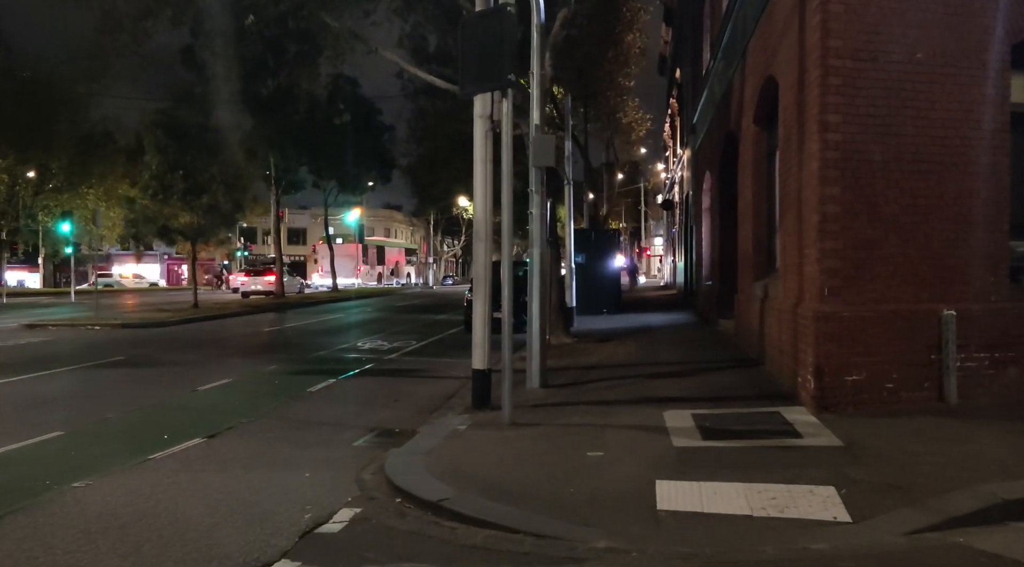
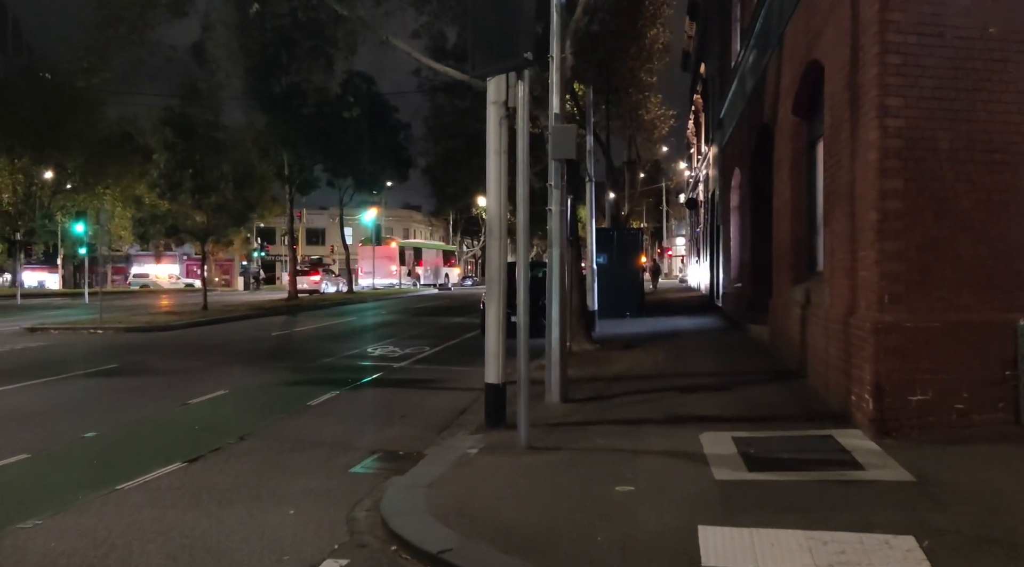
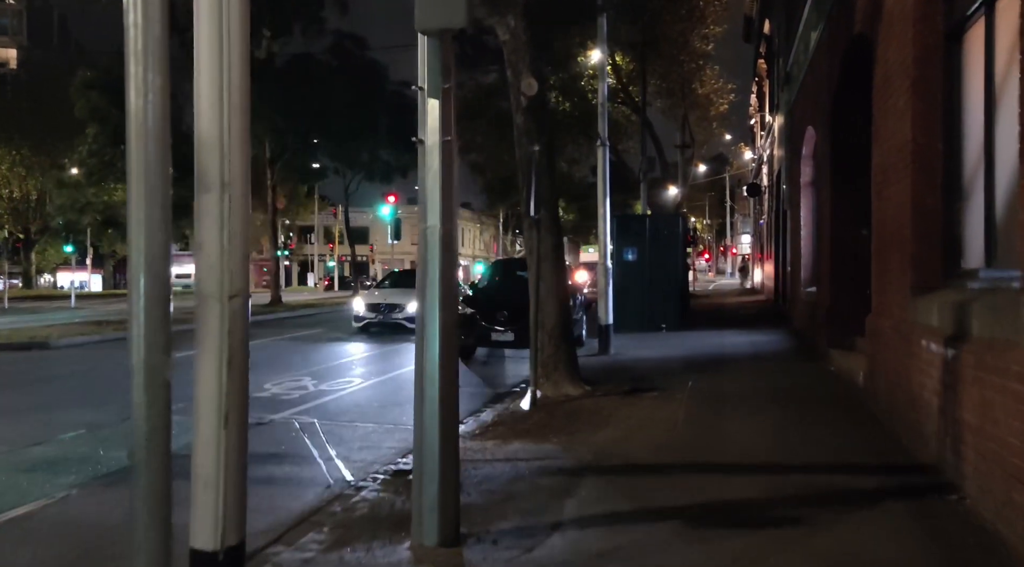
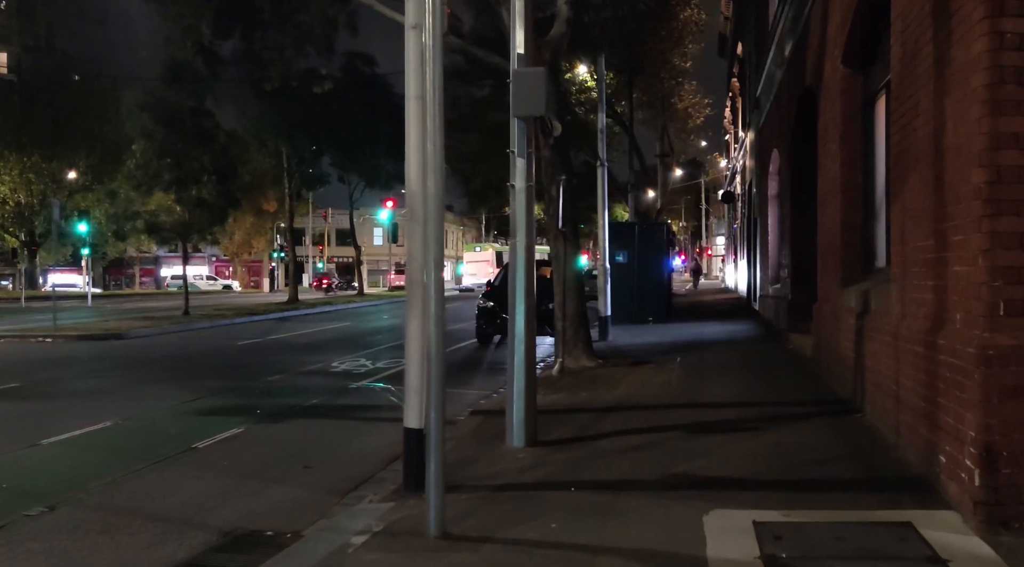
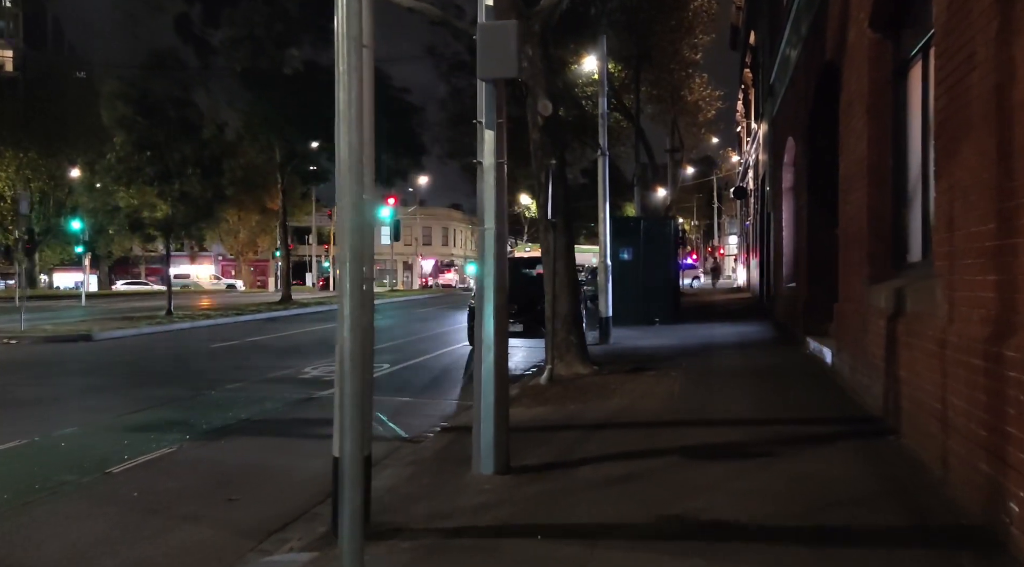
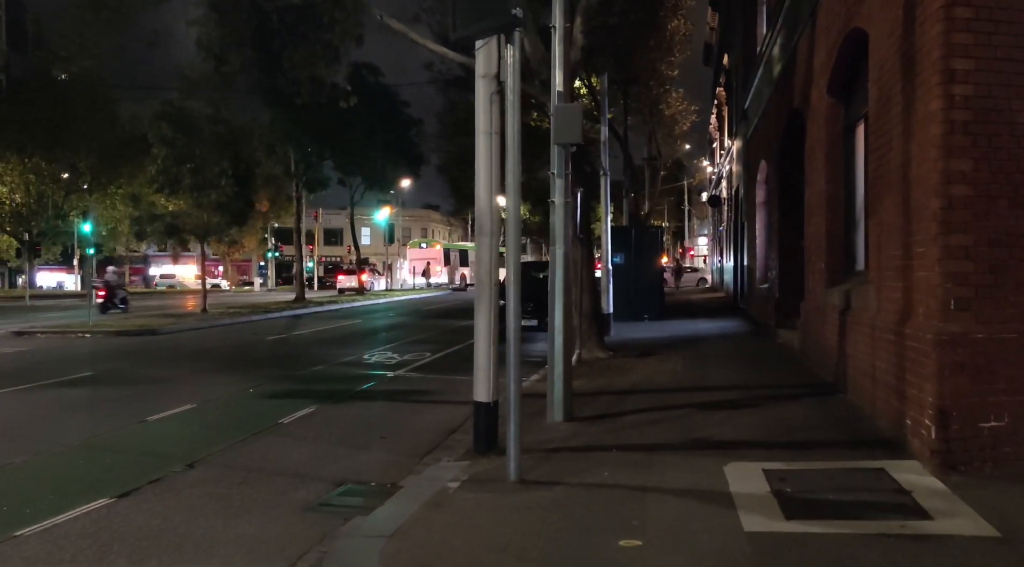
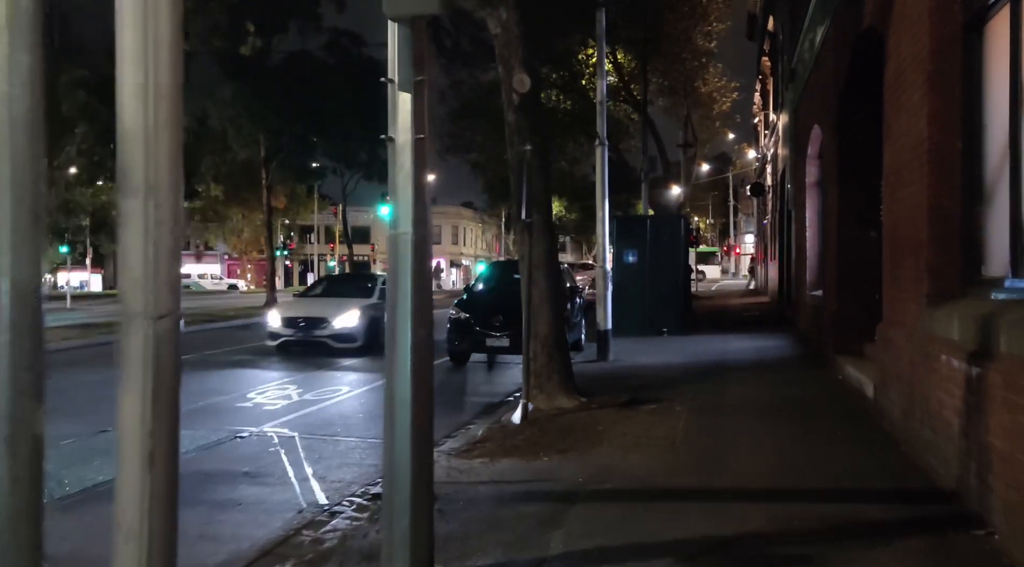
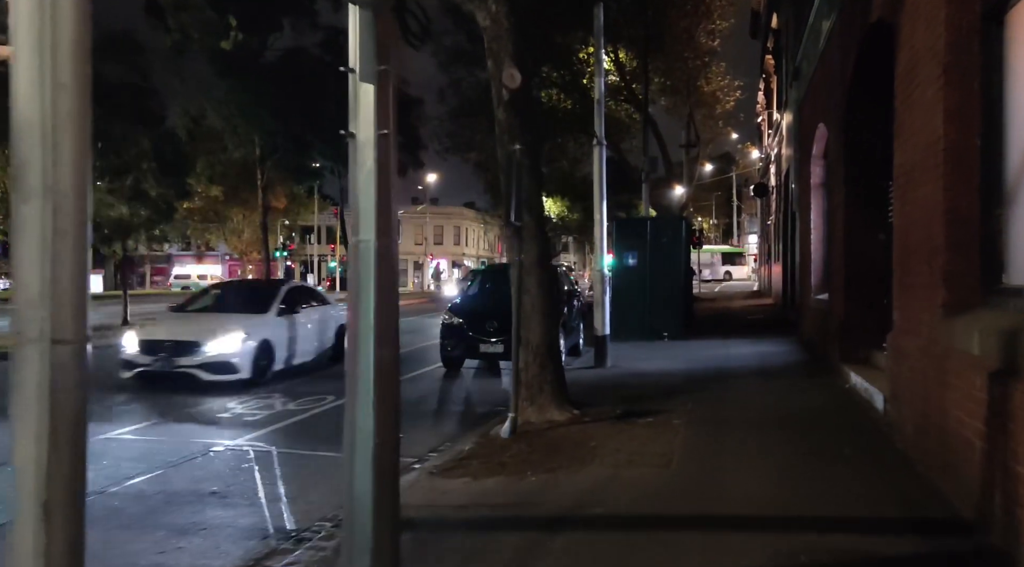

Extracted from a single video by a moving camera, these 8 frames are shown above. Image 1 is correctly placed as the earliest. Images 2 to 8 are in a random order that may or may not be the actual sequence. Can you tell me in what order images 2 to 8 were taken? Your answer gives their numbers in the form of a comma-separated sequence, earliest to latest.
2, 6, 4, 5, 3, 7, 8
